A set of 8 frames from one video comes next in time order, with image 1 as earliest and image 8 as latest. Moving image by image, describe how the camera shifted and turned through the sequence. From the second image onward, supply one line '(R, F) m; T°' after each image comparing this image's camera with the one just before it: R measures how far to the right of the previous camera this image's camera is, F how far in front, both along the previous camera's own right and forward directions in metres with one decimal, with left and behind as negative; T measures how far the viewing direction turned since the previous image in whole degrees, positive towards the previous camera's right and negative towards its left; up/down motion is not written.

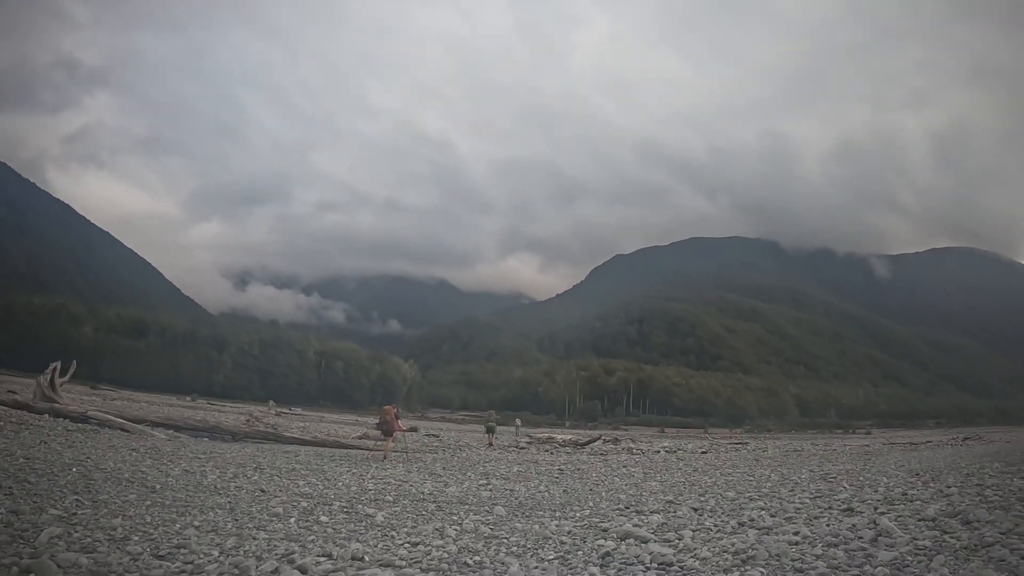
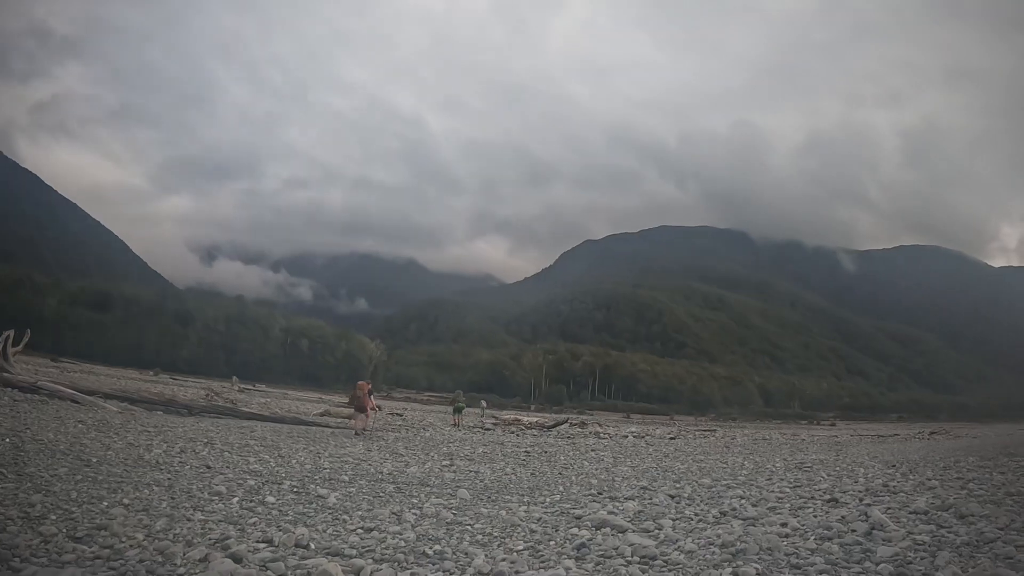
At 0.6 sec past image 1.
(0.0, +0.8) m; +3°
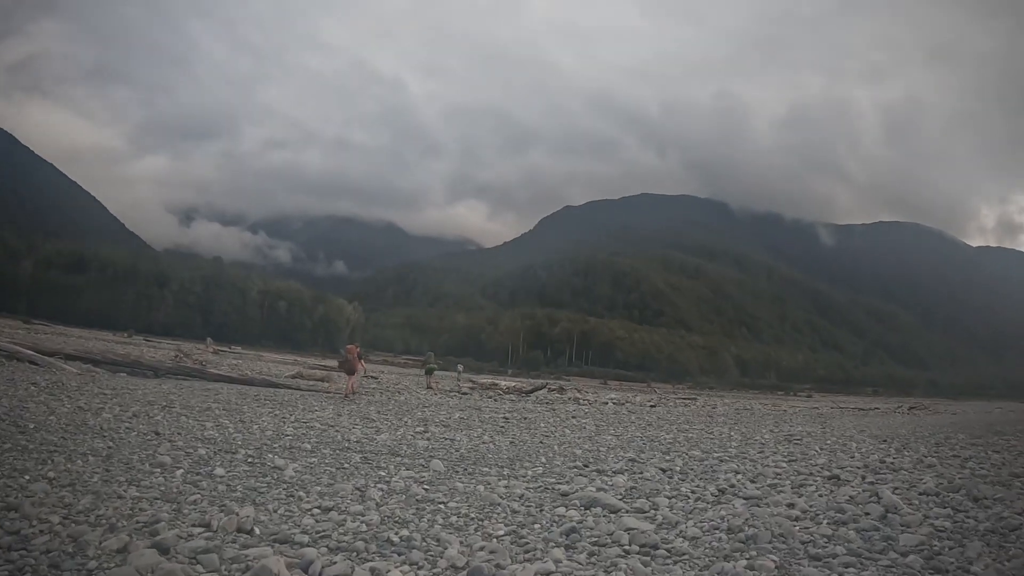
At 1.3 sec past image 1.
(0.0, +1.0) m; +2°
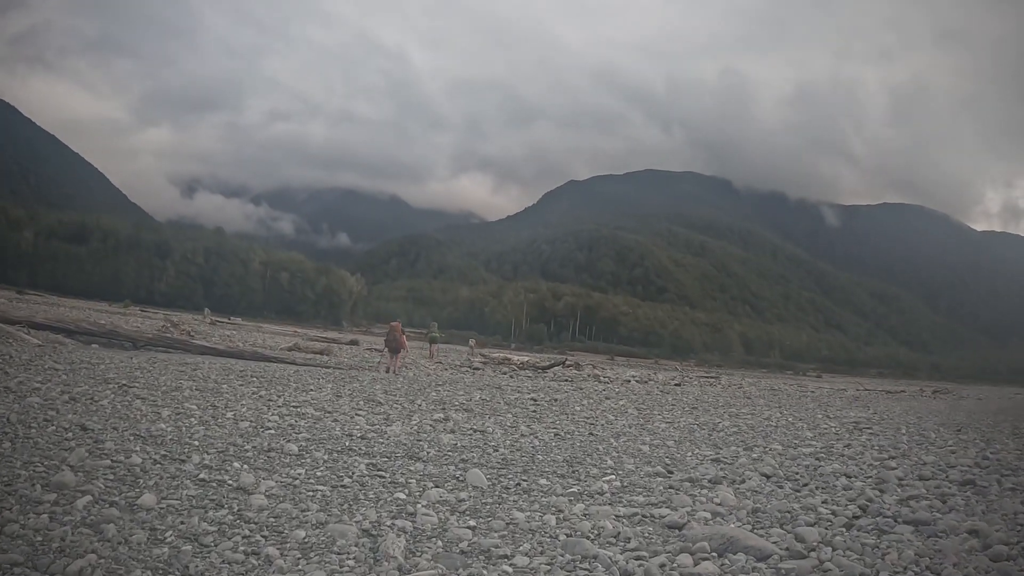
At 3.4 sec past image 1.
(-0.8, +2.9) m; 0°
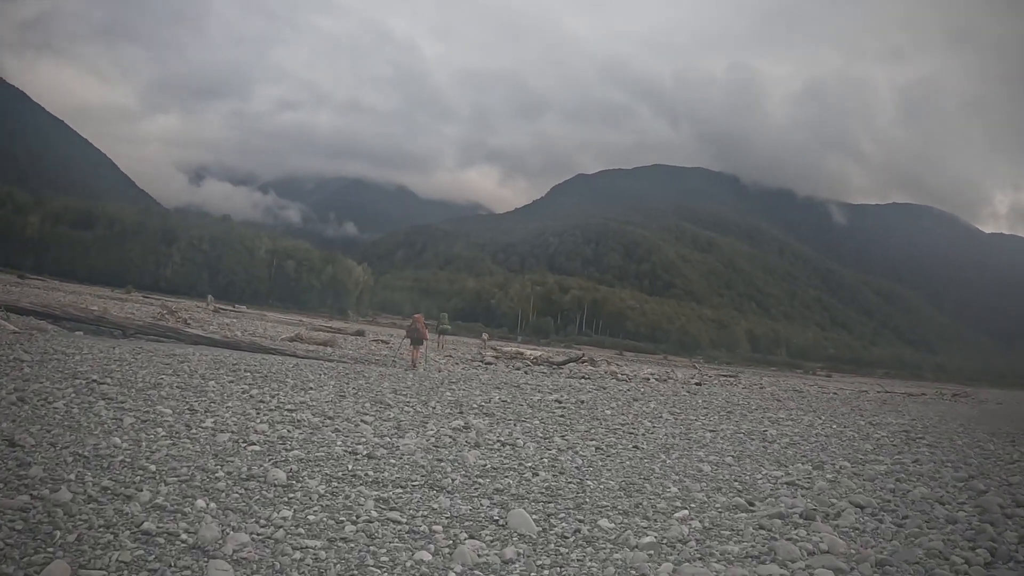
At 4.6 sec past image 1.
(-0.4, +1.6) m; -1°
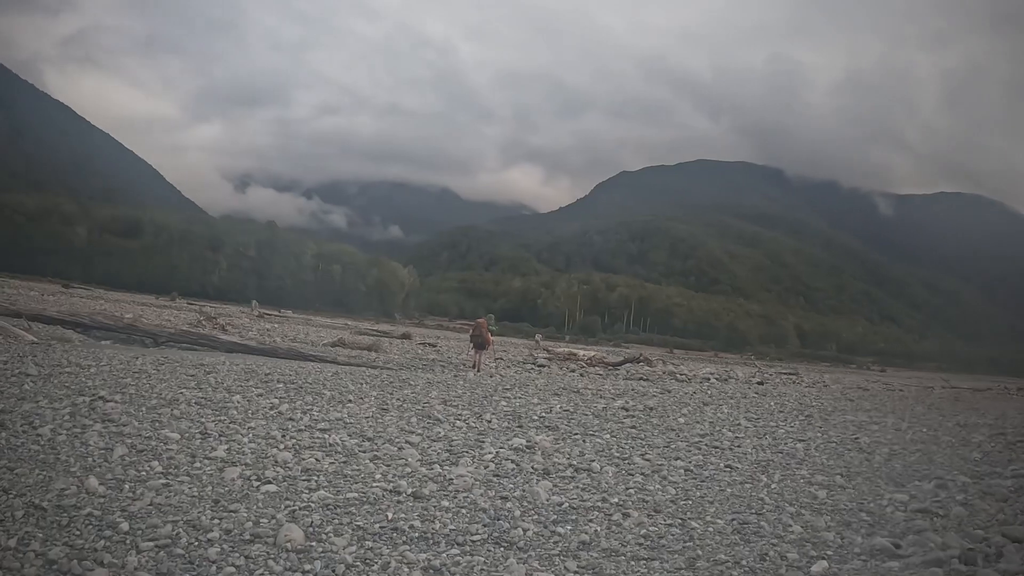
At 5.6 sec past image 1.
(-0.3, +1.4) m; -4°
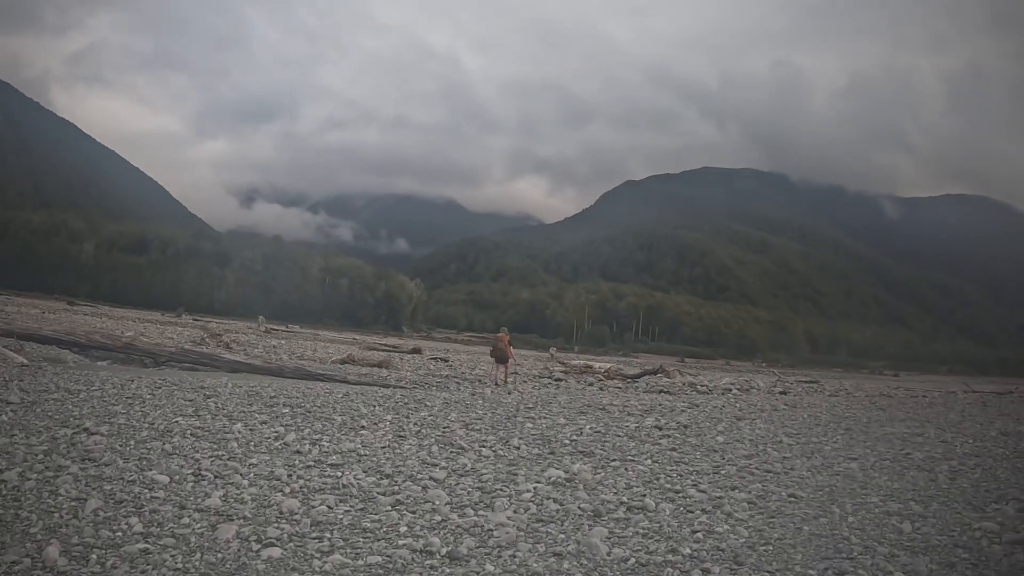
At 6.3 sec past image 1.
(-0.3, +0.9) m; -1°
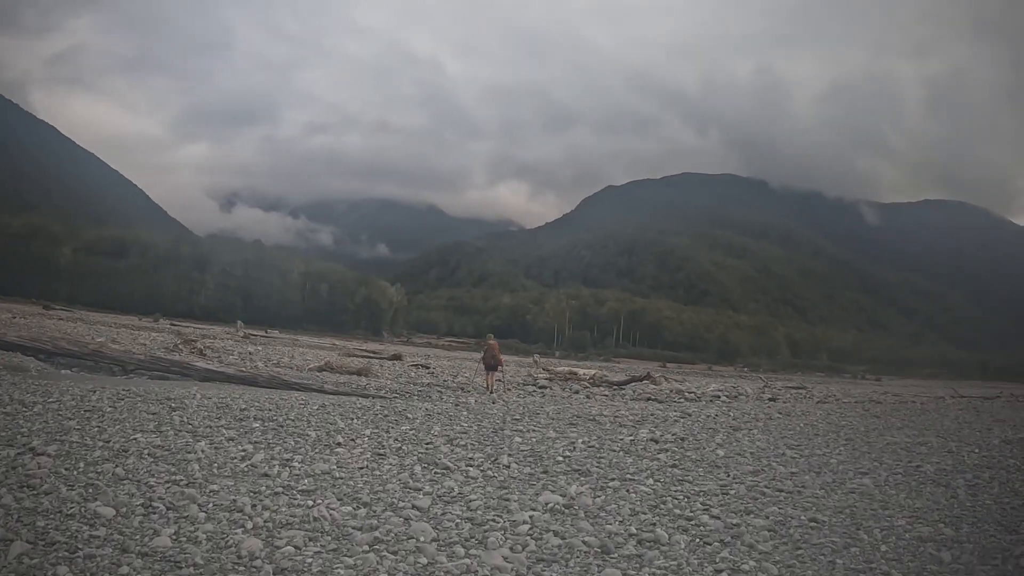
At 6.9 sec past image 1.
(-0.1, +0.7) m; +2°
